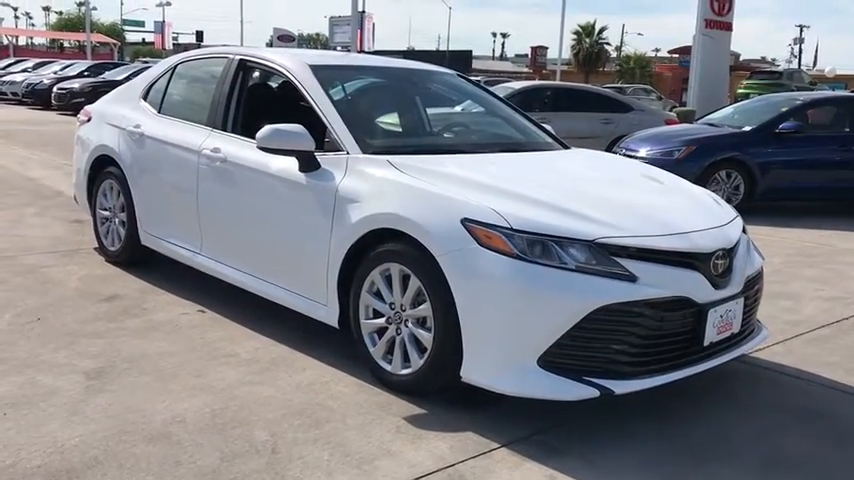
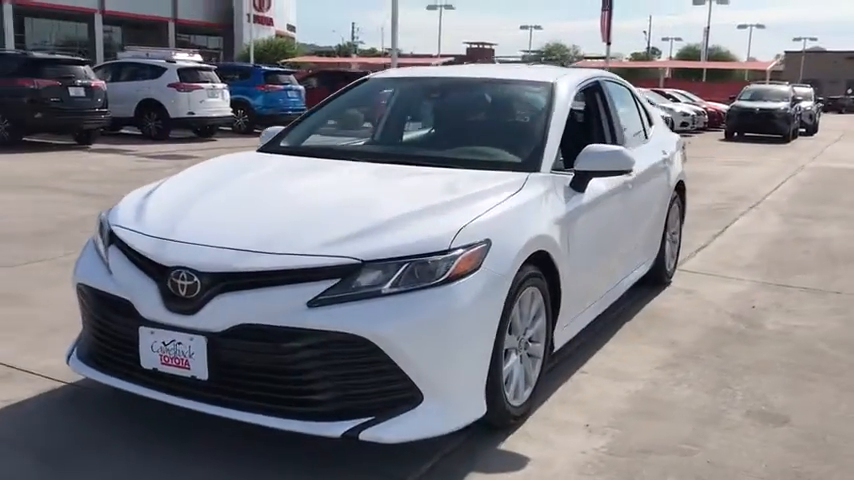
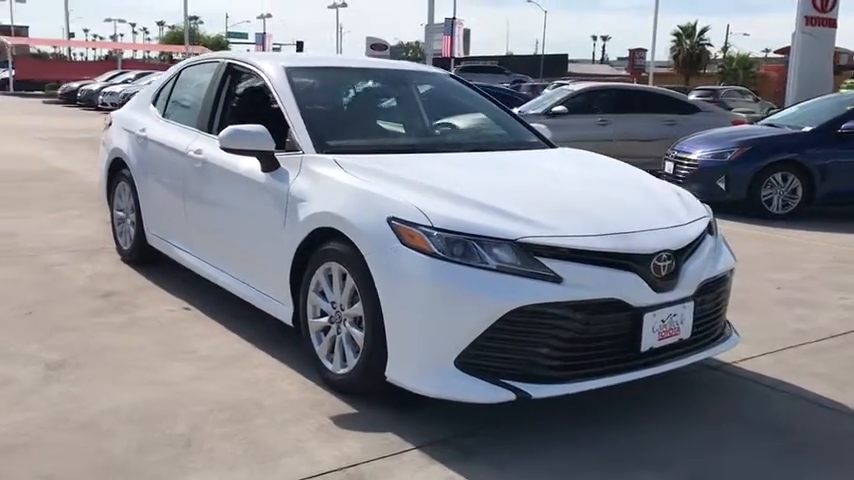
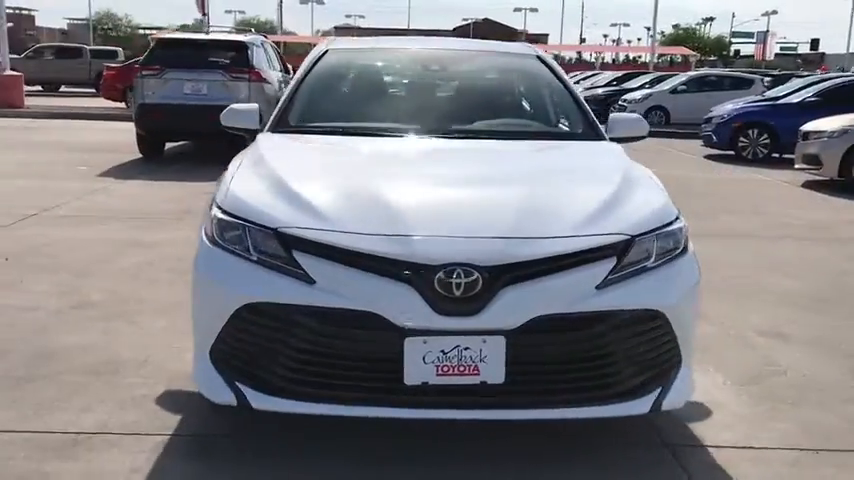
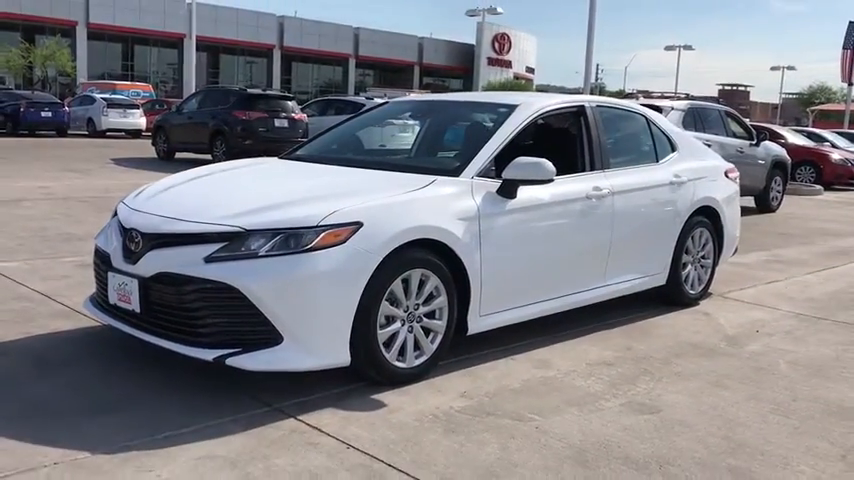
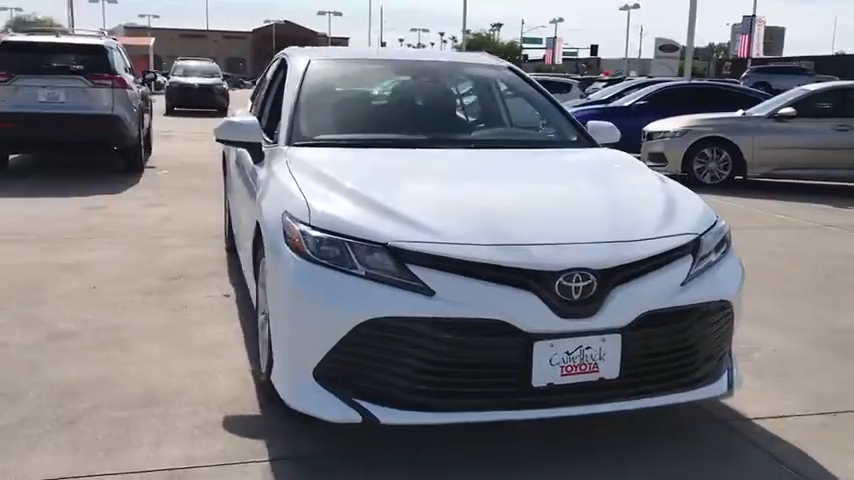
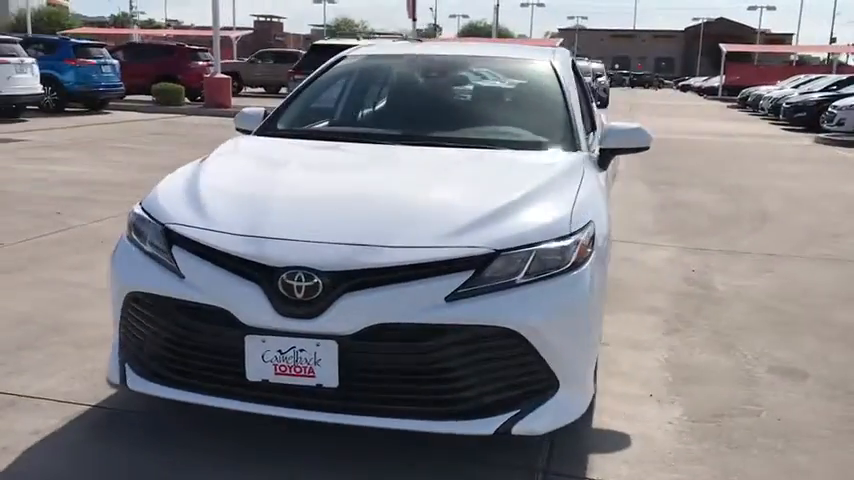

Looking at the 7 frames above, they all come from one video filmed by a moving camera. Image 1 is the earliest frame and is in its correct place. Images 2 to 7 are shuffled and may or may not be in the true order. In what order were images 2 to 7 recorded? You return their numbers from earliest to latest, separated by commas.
3, 6, 4, 7, 2, 5
